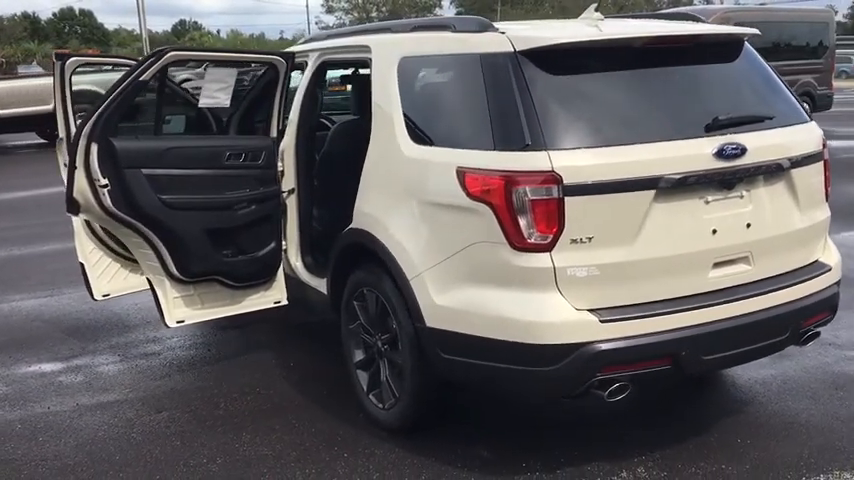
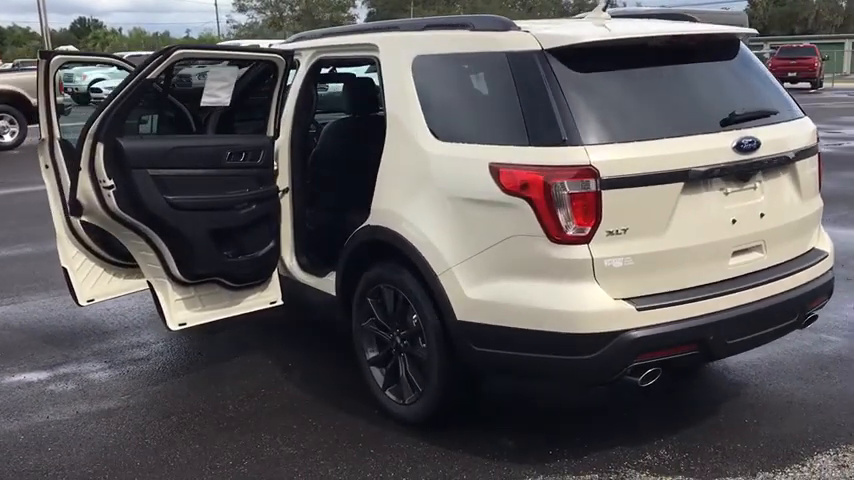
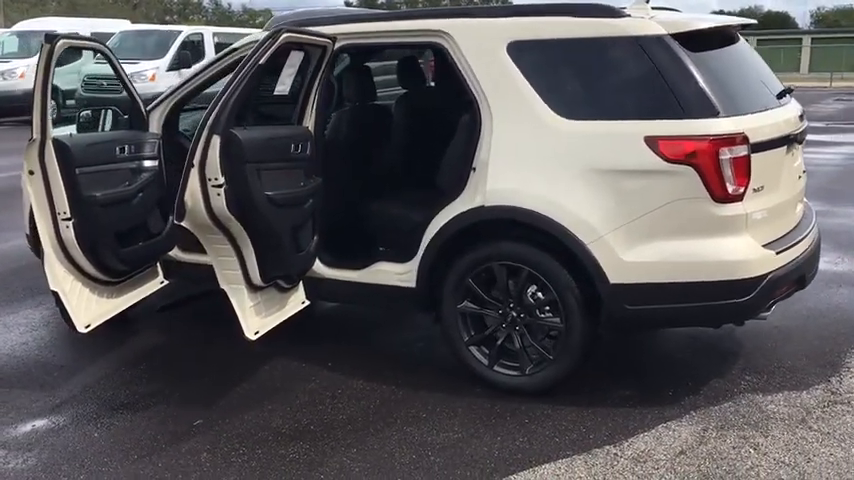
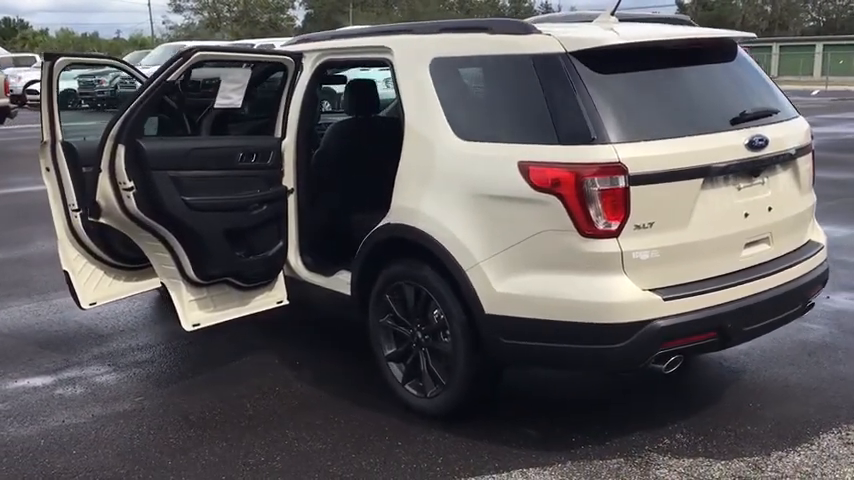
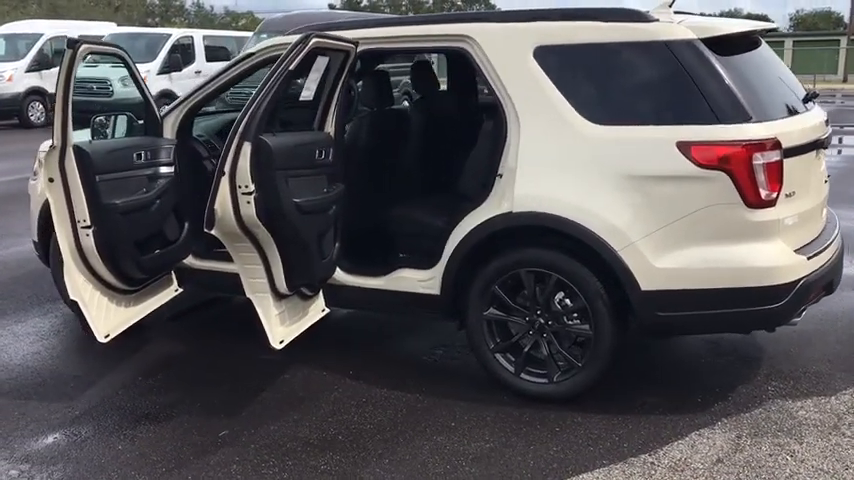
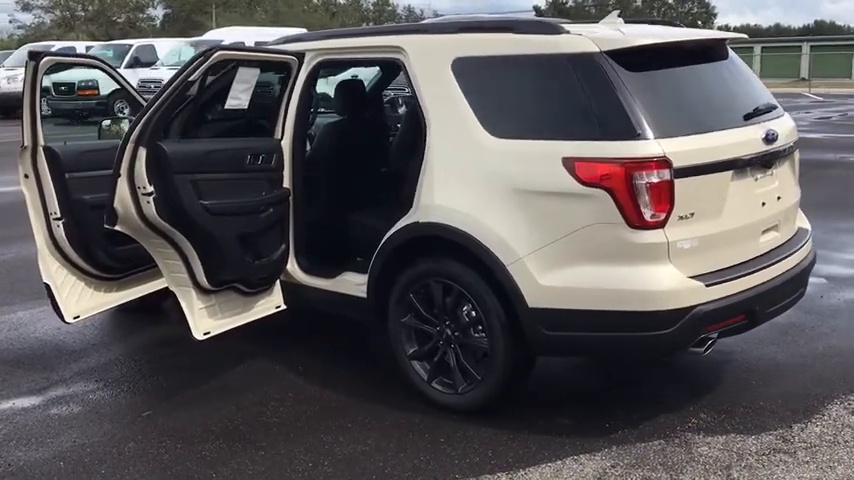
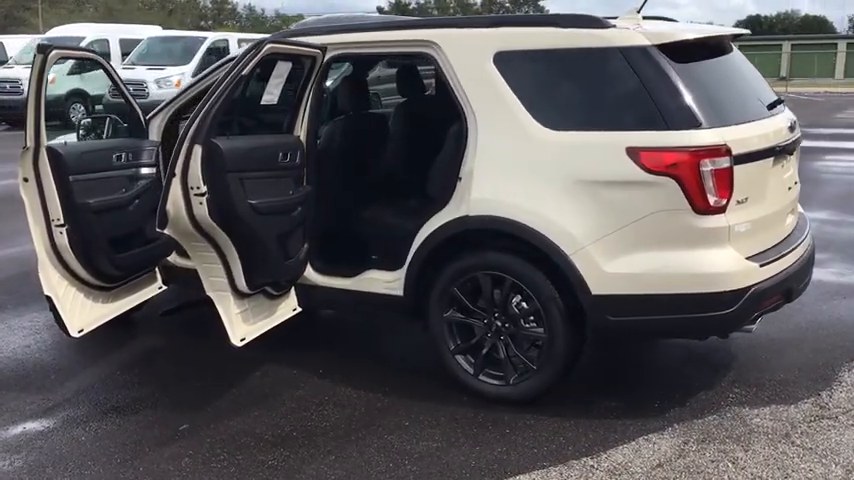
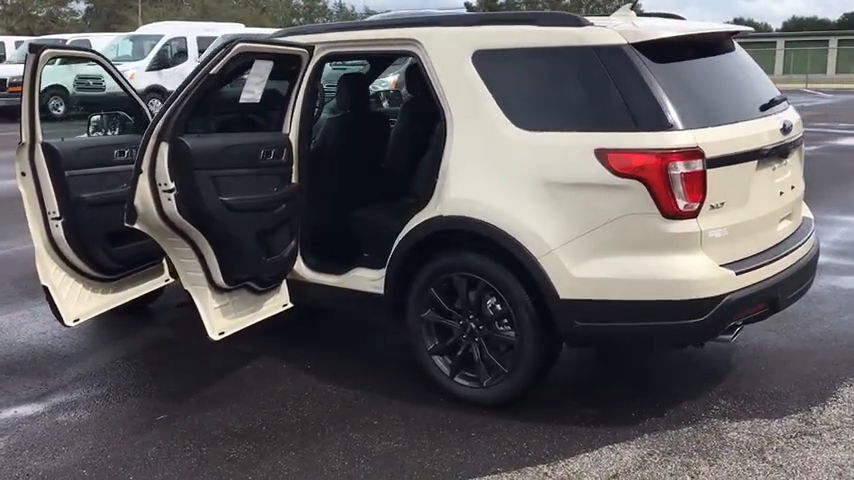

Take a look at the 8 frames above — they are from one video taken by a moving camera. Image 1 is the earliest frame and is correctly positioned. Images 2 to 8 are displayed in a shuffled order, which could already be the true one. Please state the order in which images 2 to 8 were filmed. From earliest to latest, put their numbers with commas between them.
2, 4, 6, 8, 7, 3, 5
